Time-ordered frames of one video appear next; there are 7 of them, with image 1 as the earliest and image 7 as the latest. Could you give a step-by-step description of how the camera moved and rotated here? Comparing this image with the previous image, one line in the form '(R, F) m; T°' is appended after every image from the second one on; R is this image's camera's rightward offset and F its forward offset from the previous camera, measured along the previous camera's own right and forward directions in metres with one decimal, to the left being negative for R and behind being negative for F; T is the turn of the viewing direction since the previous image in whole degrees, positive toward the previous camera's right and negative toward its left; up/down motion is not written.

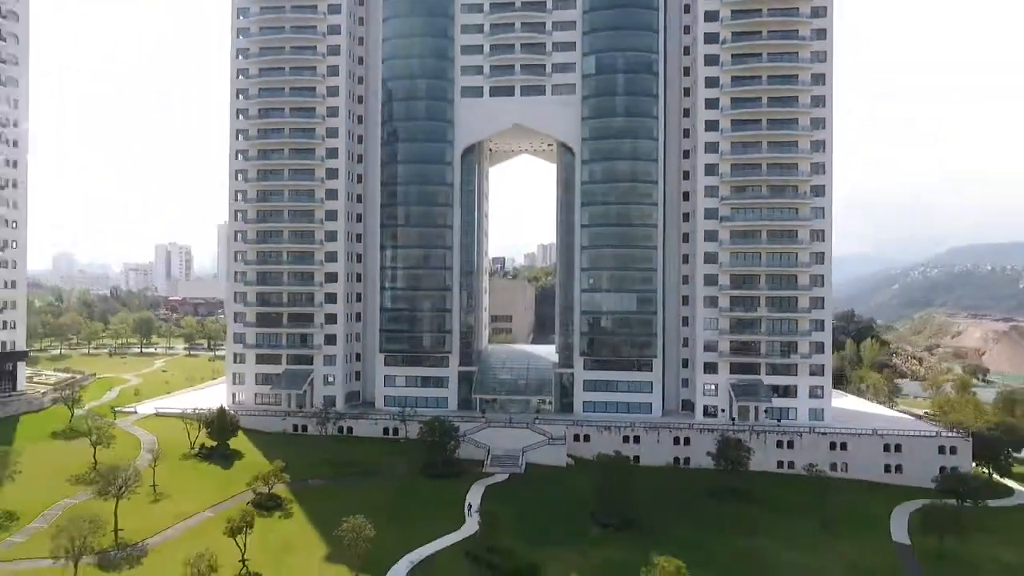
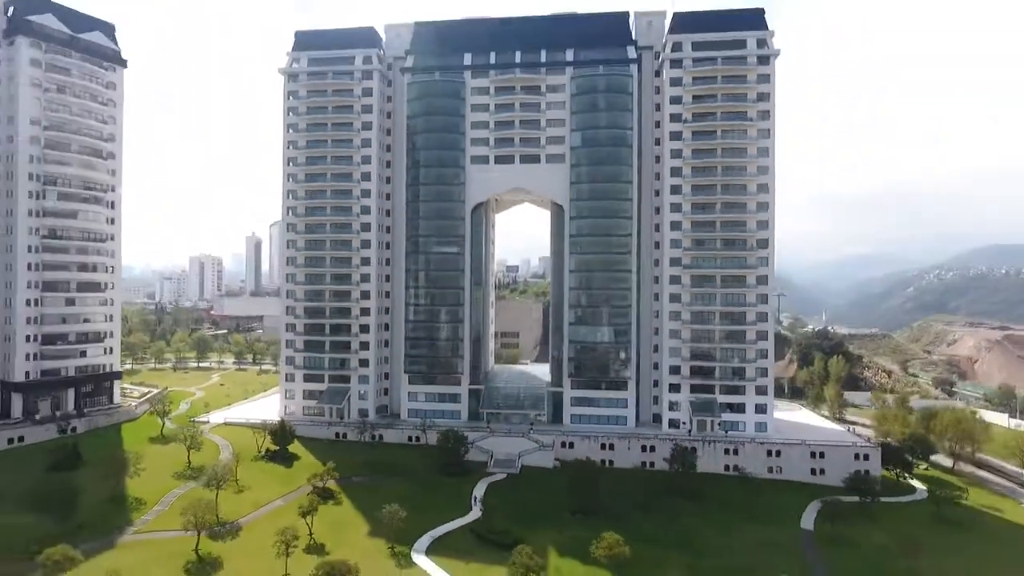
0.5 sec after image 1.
(+1.2, -8.6) m; -2°
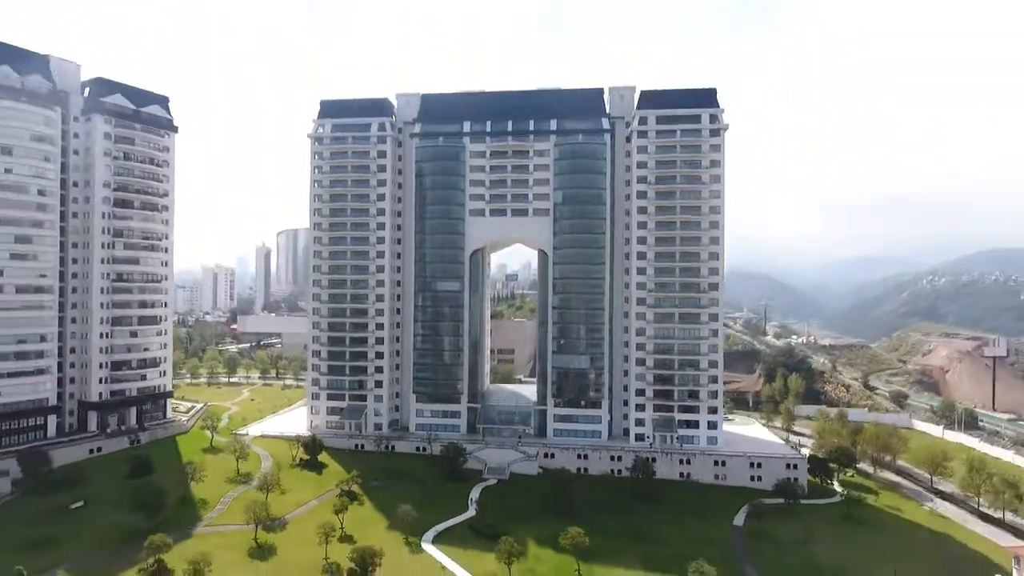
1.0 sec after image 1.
(+0.8, -8.8) m; 0°
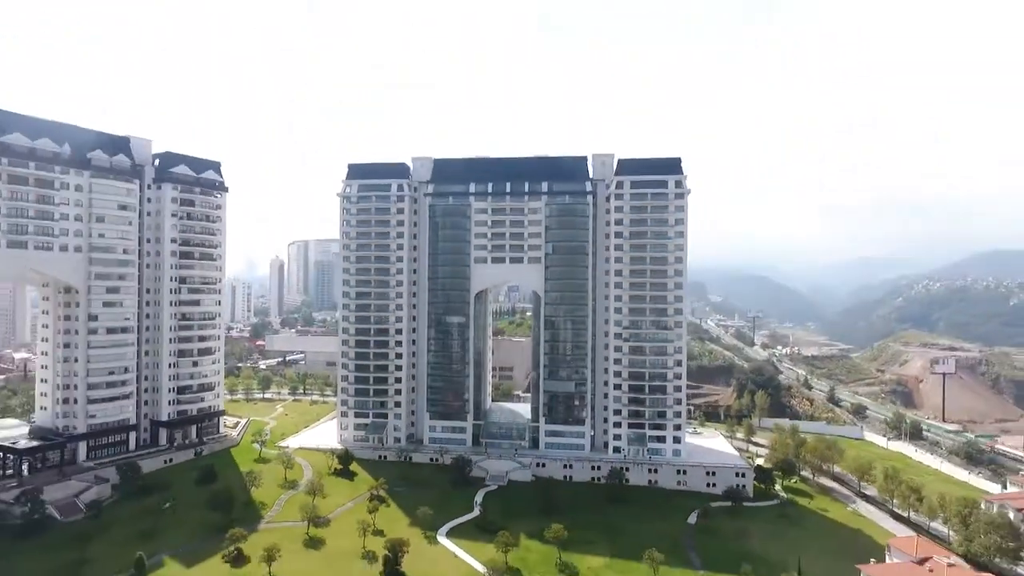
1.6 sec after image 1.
(+0.5, -10.7) m; 0°
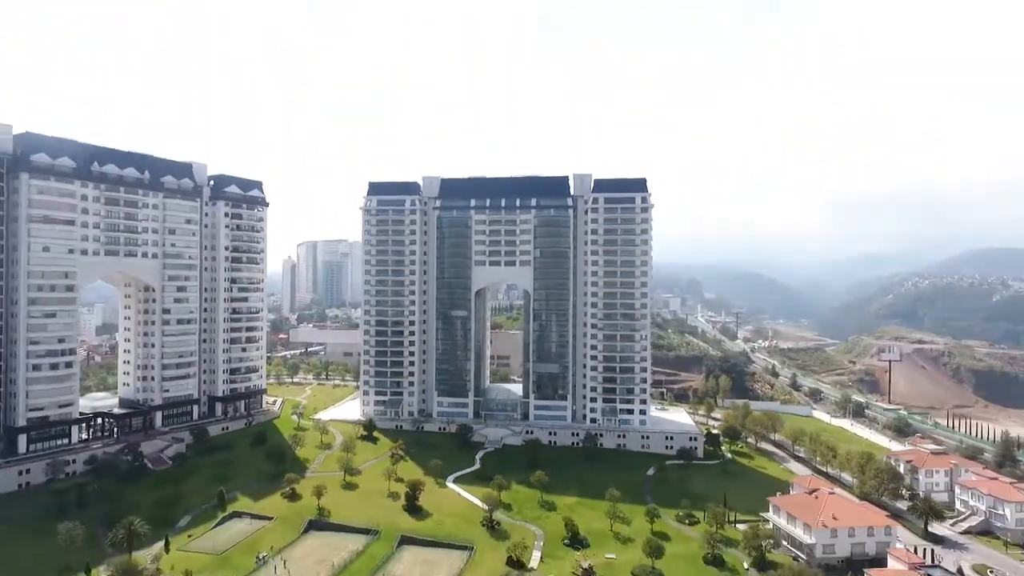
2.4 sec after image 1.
(+0.8, -13.4) m; 0°
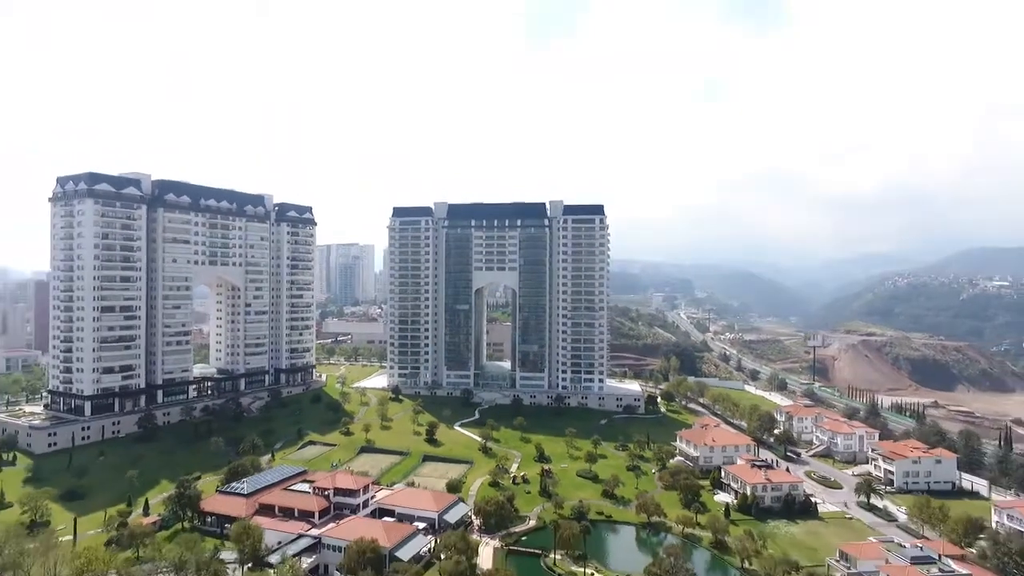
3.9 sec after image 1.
(+1.8, -25.5) m; 0°
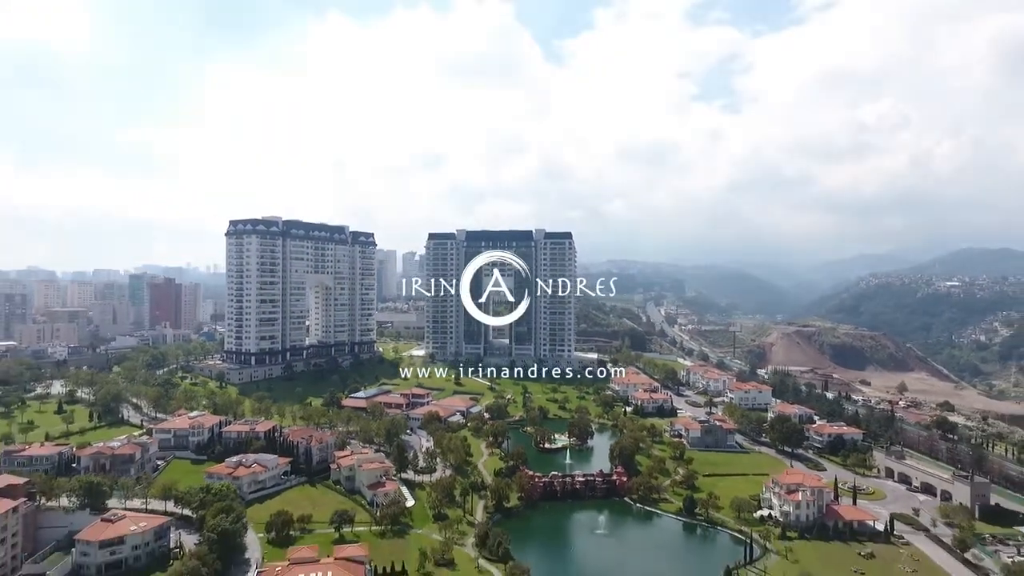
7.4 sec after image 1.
(+2.2, -49.8) m; -1°
